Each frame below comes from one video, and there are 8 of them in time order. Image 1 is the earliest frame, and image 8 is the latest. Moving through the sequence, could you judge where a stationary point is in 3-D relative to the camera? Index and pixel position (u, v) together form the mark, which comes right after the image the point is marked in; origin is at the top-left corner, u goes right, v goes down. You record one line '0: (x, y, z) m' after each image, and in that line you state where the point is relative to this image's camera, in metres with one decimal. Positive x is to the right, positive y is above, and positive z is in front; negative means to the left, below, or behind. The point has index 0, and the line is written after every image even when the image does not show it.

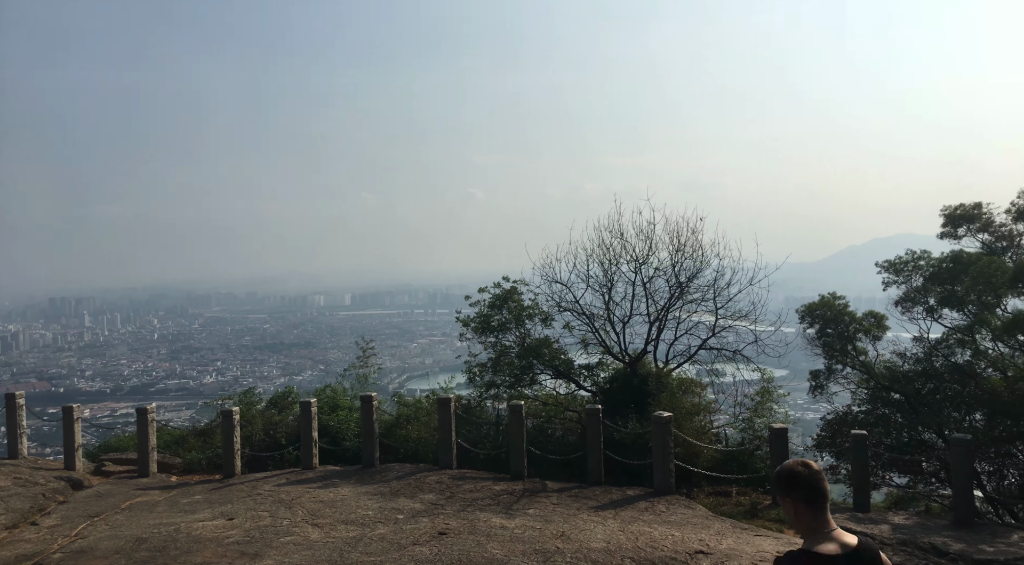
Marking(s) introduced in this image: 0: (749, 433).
0: (+4.1, -2.6, +13.4) m
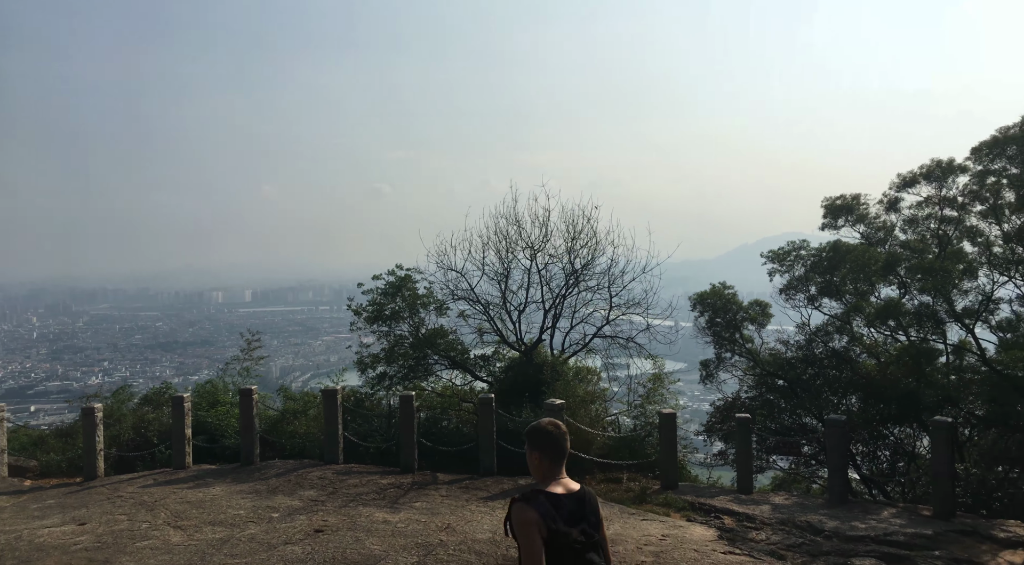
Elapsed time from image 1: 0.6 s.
0: (+2.2, -2.4, +13.4) m
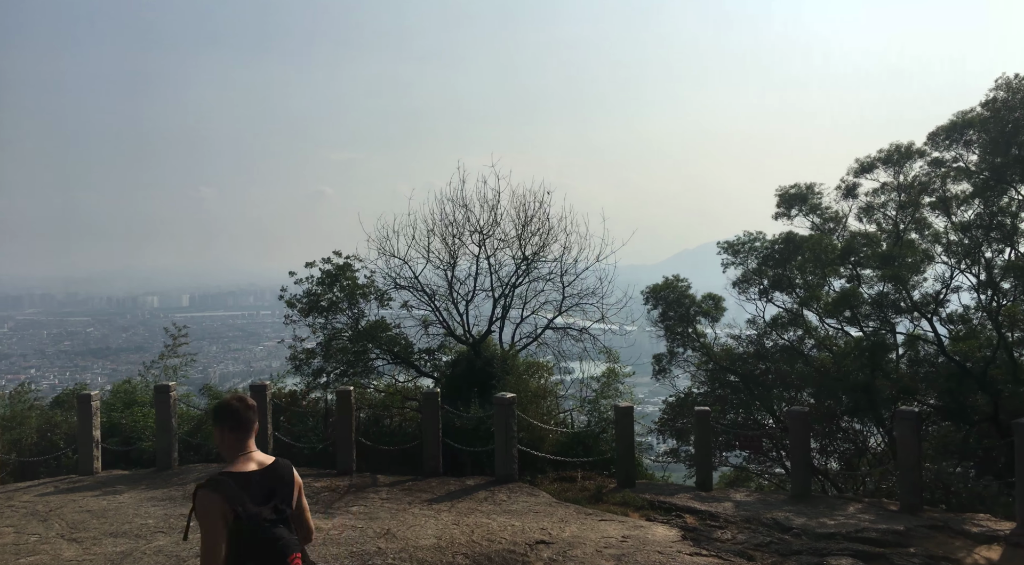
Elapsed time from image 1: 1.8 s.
0: (+1.3, -2.2, +12.8) m
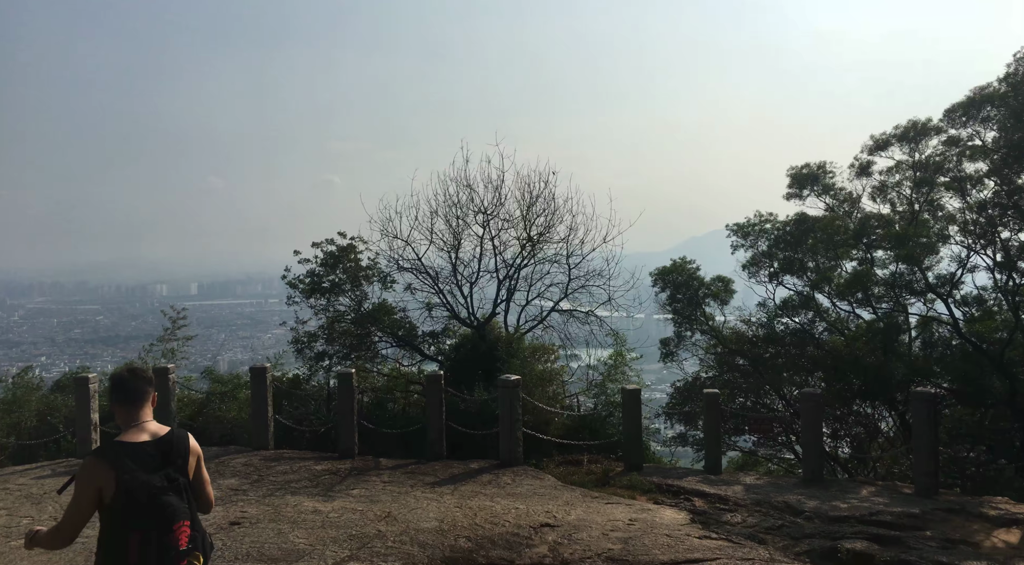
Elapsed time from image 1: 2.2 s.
0: (+1.4, -1.9, +12.5) m
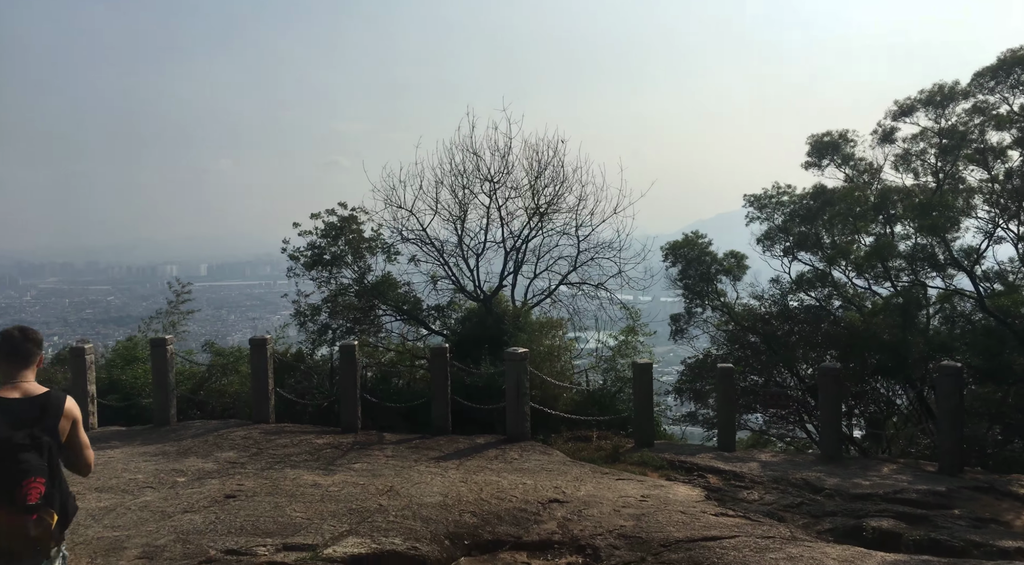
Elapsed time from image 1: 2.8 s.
0: (+1.5, -1.4, +12.2) m
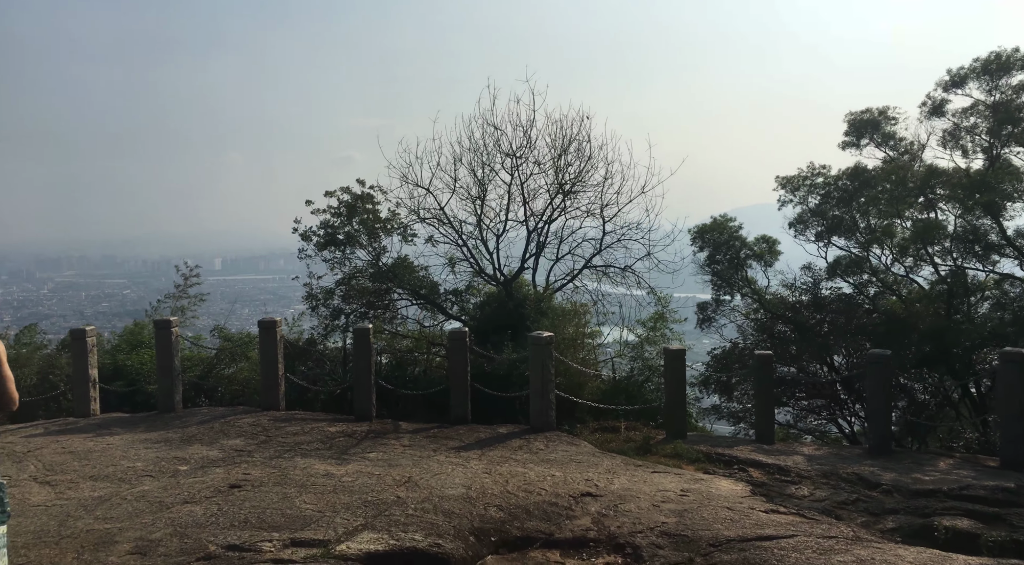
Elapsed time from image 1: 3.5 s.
0: (+1.9, -1.2, +11.6) m
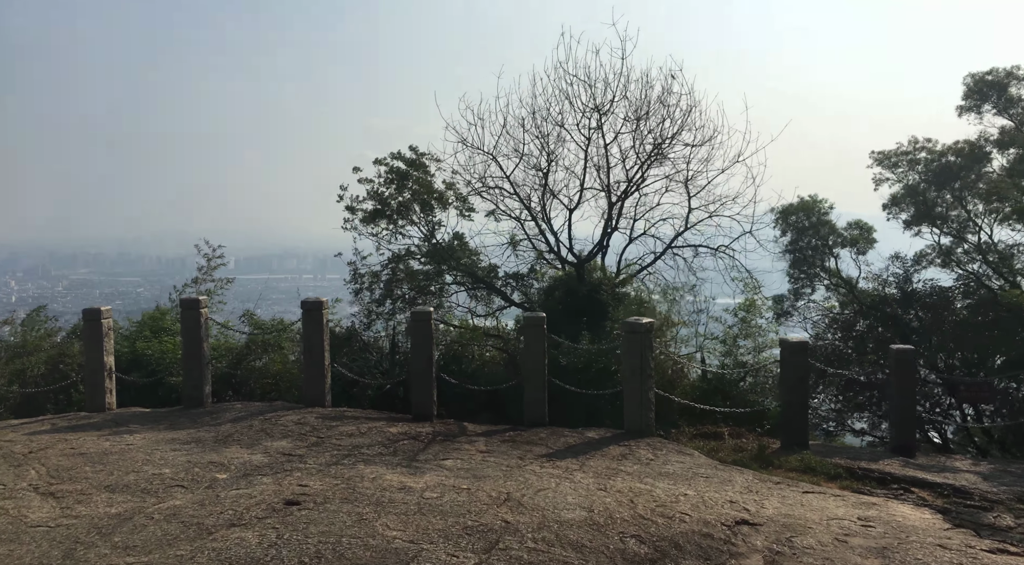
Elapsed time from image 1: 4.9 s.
0: (+2.8, -1.0, +10.1) m
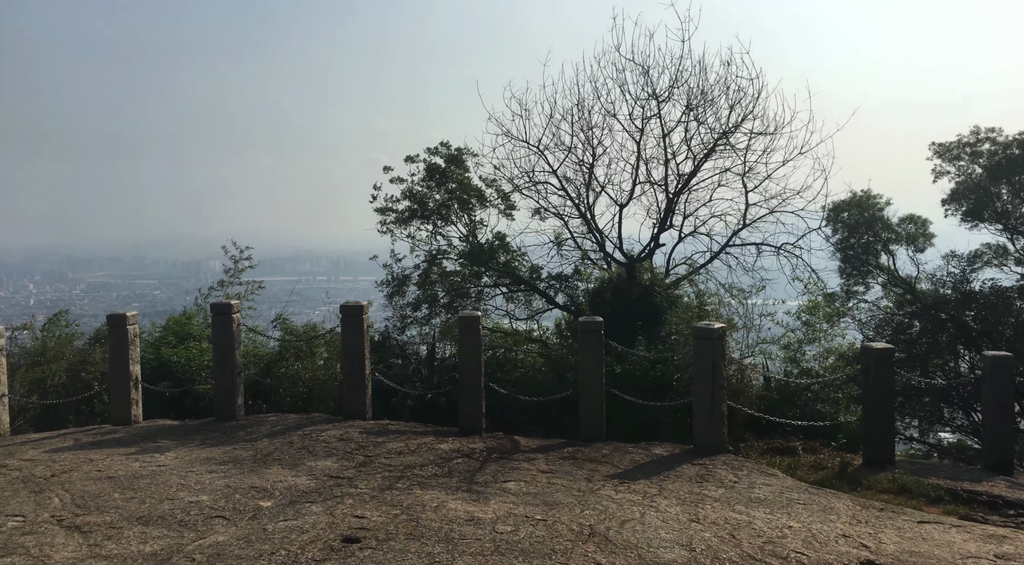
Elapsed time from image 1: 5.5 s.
0: (+3.4, -1.0, +9.4) m
